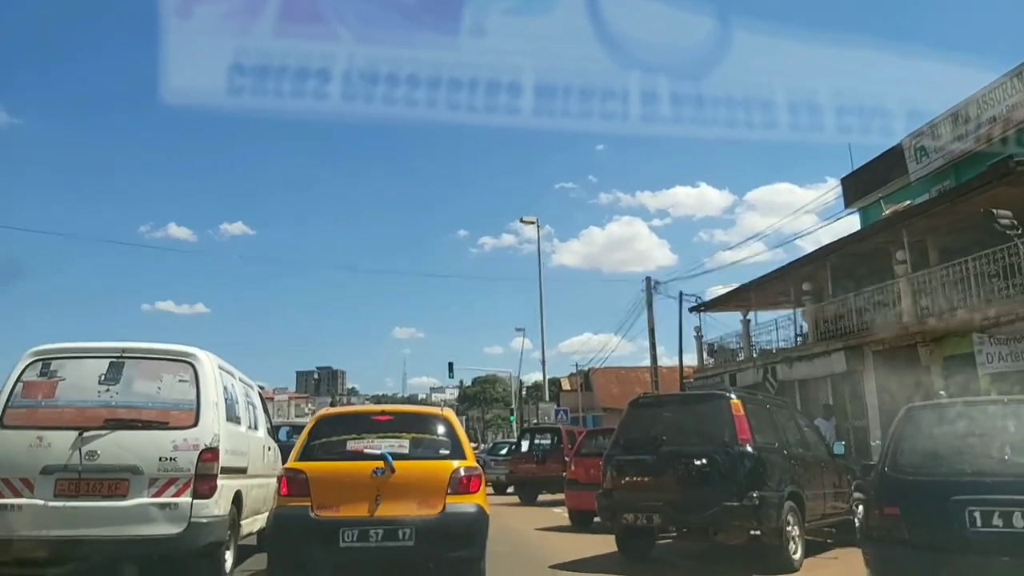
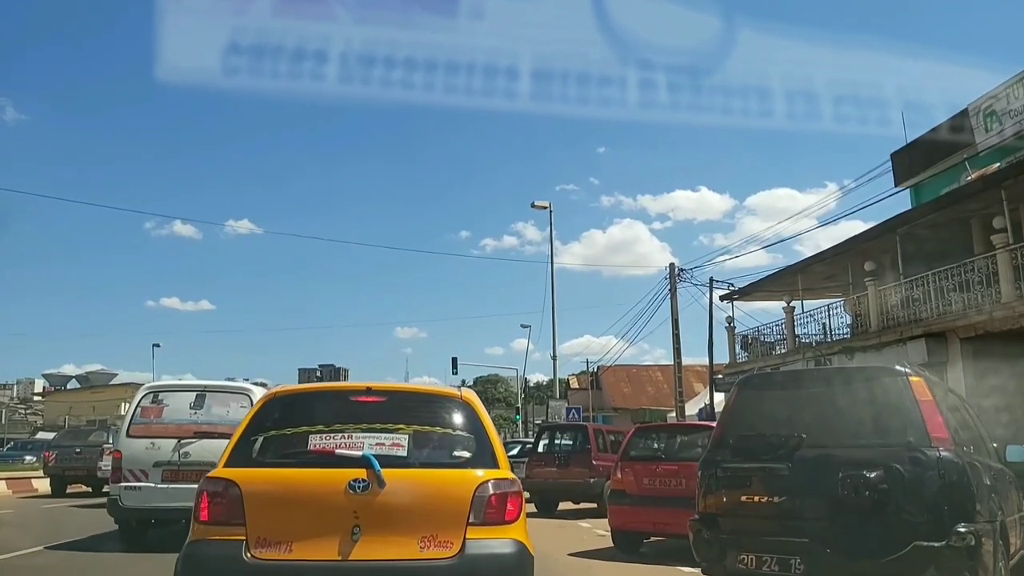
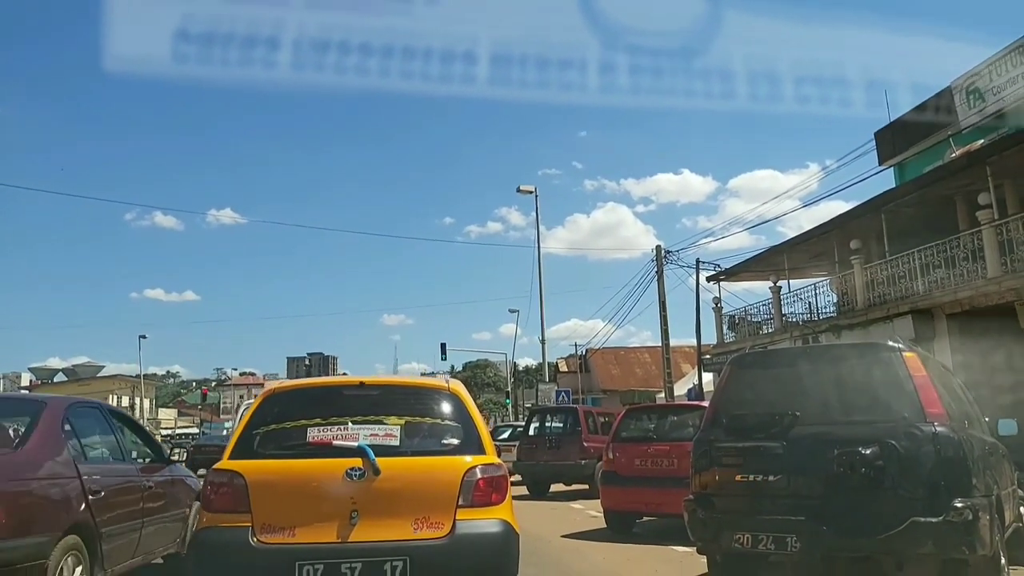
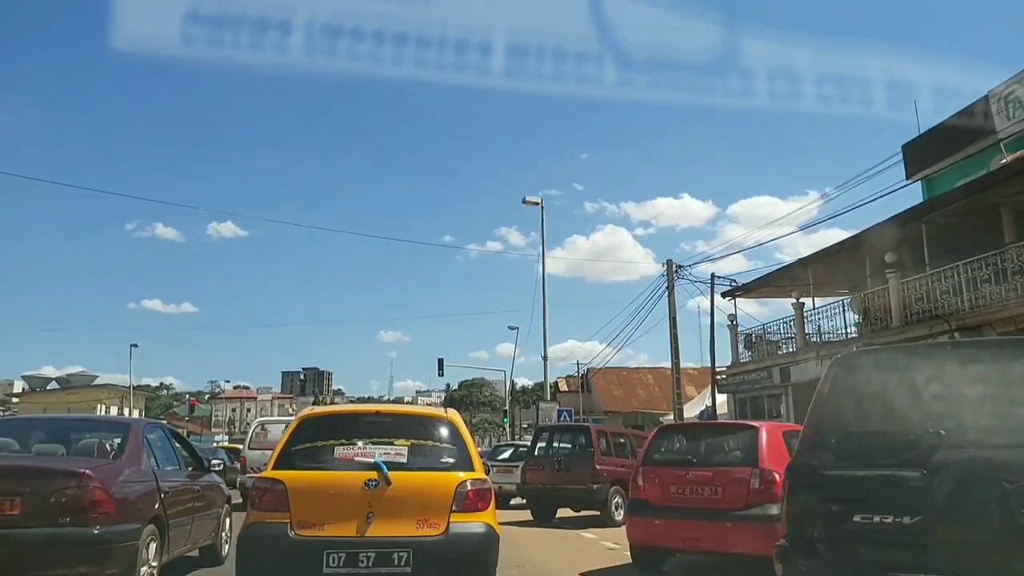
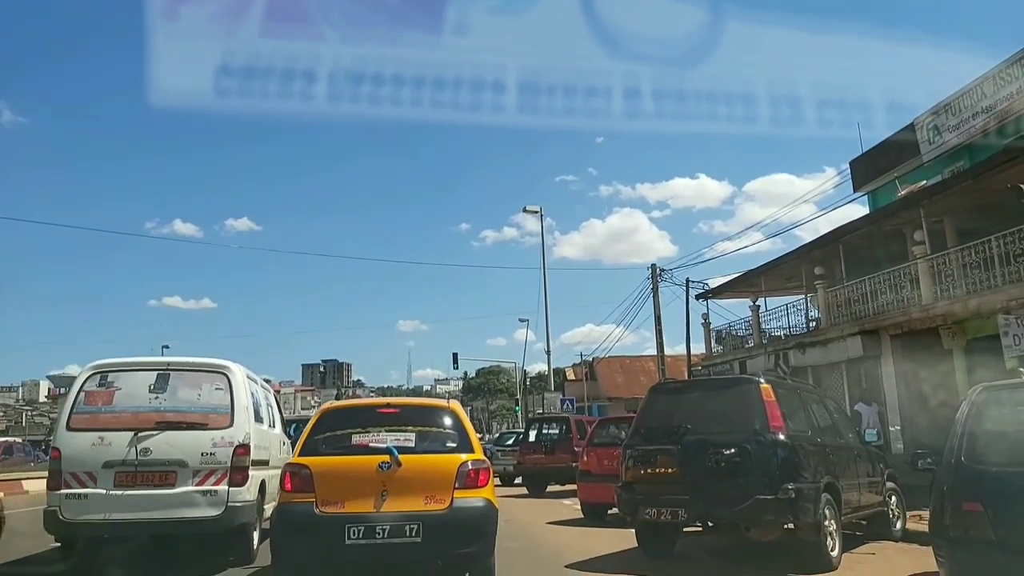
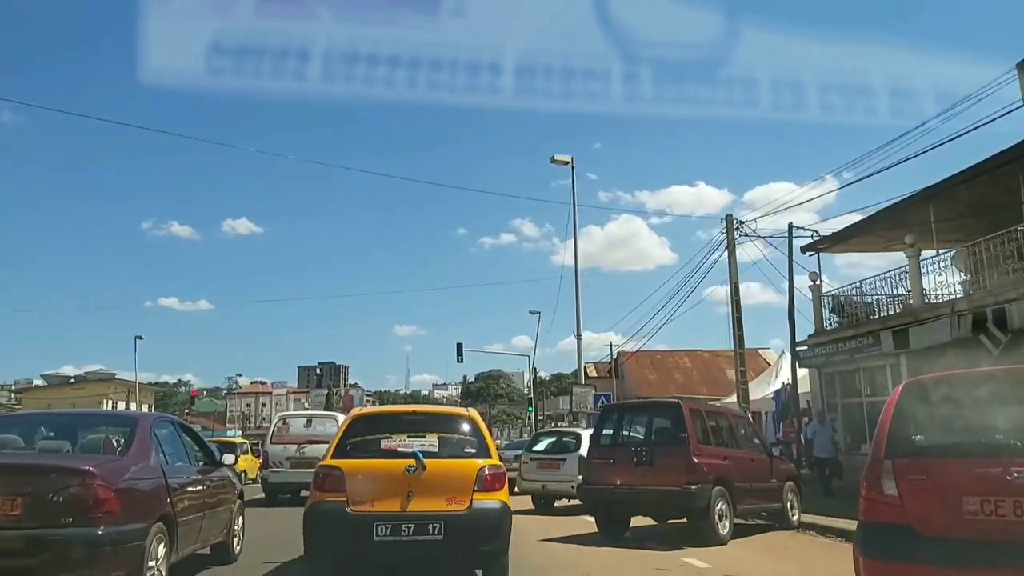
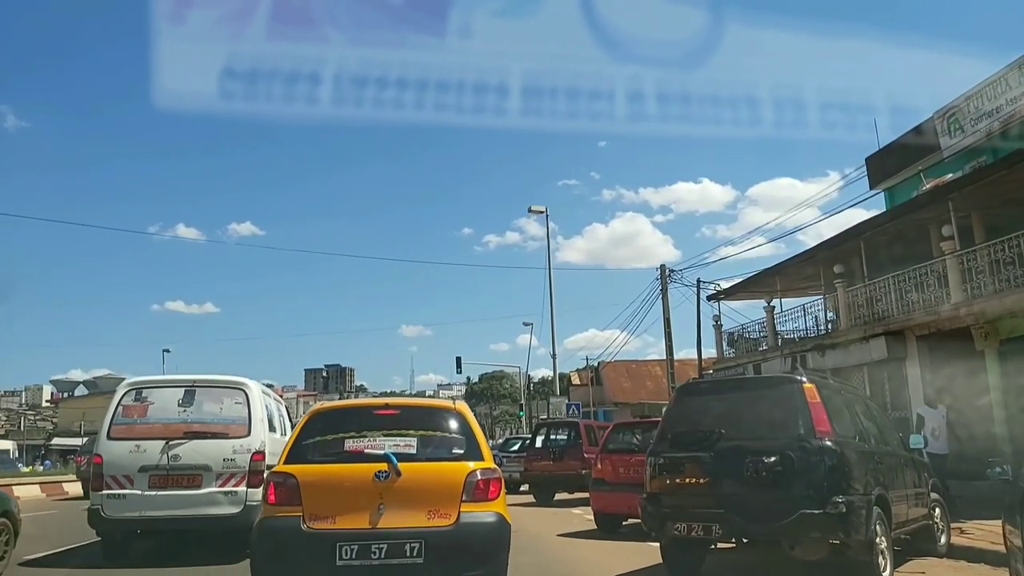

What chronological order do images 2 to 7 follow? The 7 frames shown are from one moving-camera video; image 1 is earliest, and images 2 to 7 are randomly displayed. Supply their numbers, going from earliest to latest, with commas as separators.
5, 7, 2, 3, 4, 6
